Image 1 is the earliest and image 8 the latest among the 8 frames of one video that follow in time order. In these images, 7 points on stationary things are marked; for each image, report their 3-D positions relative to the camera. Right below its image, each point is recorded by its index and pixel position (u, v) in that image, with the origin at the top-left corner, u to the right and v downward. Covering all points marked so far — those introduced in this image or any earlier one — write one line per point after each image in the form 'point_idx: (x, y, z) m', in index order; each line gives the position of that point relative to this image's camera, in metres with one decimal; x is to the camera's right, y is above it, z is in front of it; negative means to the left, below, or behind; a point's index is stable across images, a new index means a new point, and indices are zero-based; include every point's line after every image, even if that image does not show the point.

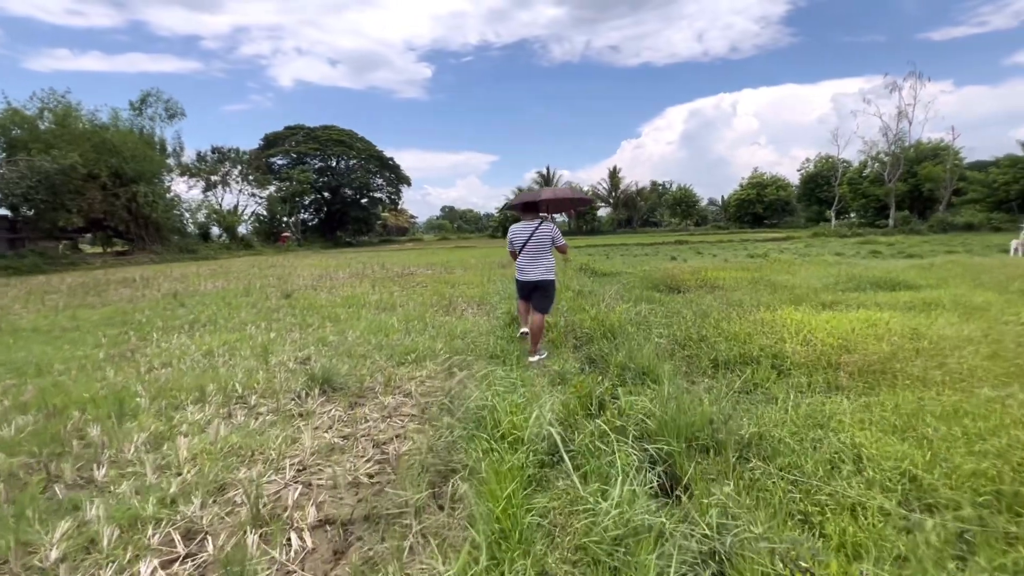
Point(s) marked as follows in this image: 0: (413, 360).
0: (-1.1, -0.8, +5.2) m
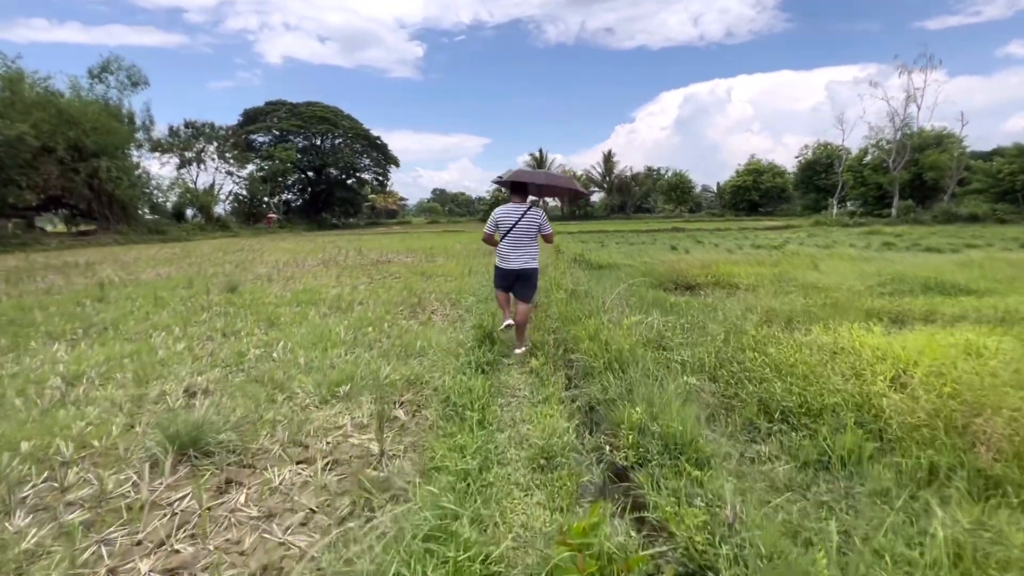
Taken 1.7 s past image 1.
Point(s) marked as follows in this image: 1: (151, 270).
0: (-1.3, -0.9, +3.8) m
1: (-9.8, +0.5, +12.8) m
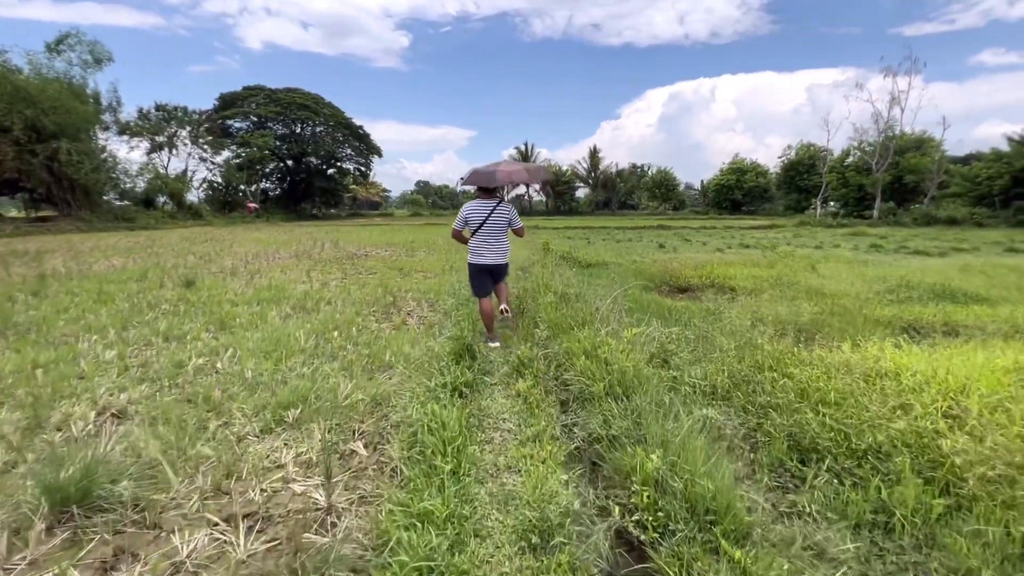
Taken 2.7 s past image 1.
0: (-1.5, -0.9, +3.1) m
1: (-10.2, +0.7, +11.8) m
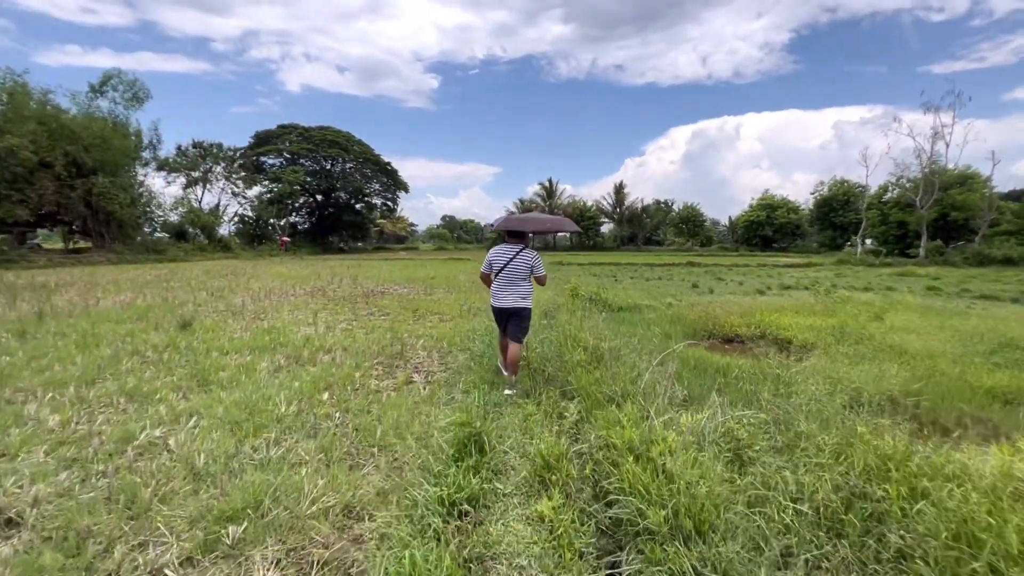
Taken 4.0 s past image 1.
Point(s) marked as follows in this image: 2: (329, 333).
0: (-1.4, -1.3, +2.3) m
1: (-9.7, -0.2, +11.5) m
2: (-2.9, -0.7, +7.4) m
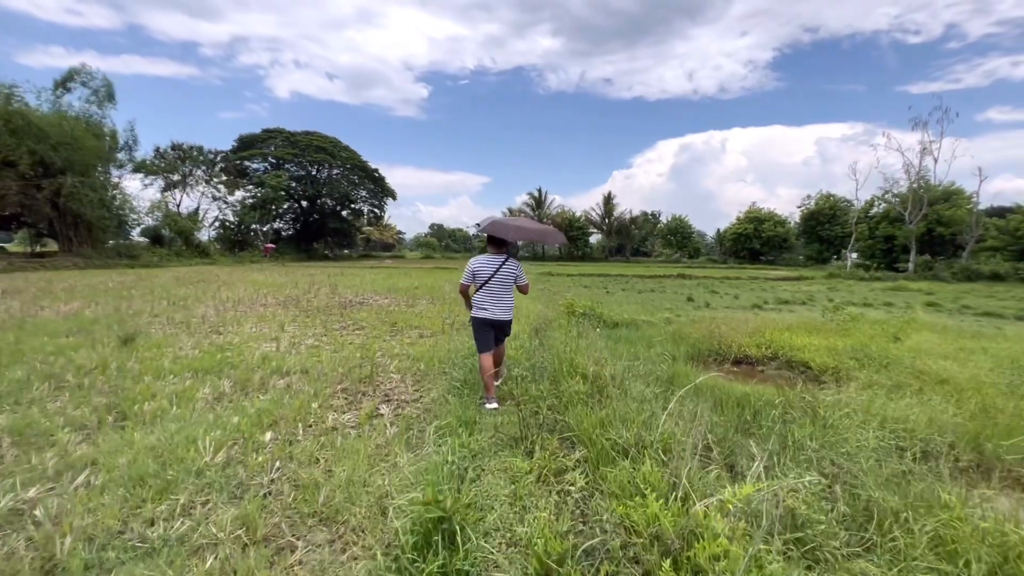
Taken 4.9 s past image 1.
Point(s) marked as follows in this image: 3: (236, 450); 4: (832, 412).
0: (-1.4, -1.3, +1.4) m
1: (-10.0, -0.4, +10.4) m
2: (-3.1, -0.9, +6.5) m
3: (-2.0, -1.2, +3.4) m
4: (+2.5, -1.0, +3.7) m
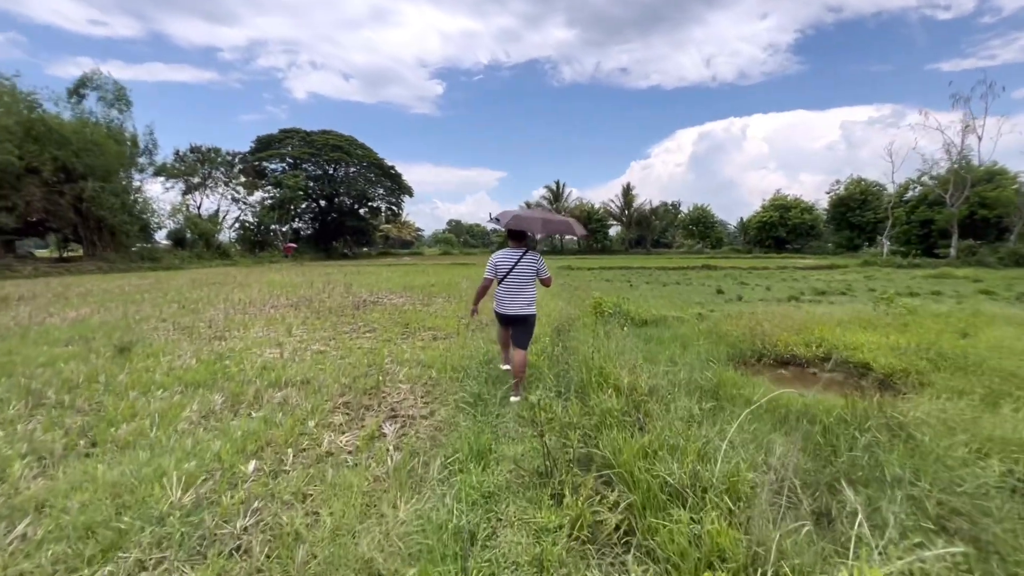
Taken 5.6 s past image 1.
0: (-1.4, -1.4, +0.9) m
1: (-9.6, -0.5, +10.2) m
2: (-2.8, -0.9, +6.1) m
3: (-1.8, -1.2, +2.9) m
4: (+2.6, -1.0, +3.0) m
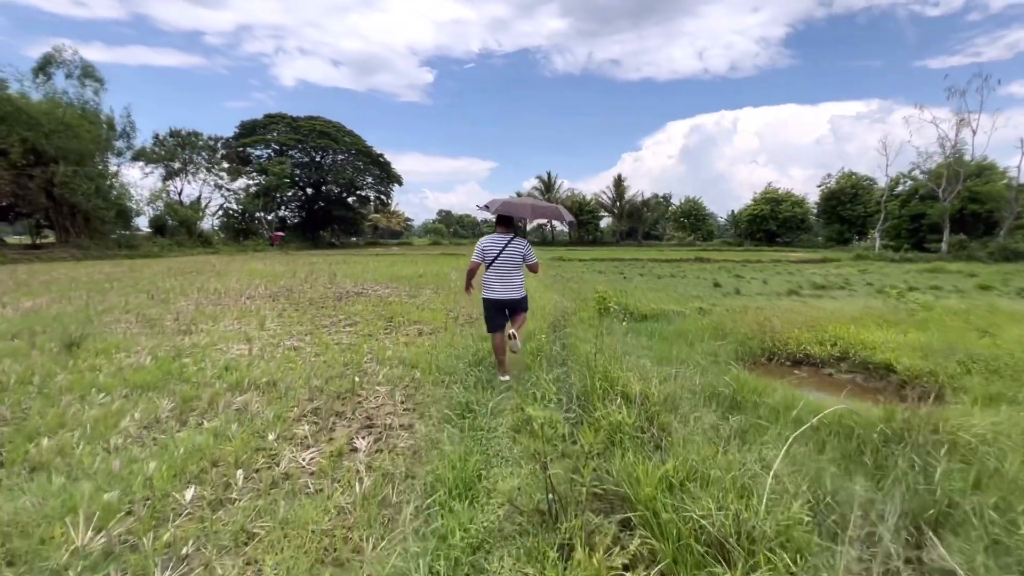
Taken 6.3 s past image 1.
0: (-1.4, -1.4, +0.4) m
1: (-9.7, -0.2, +9.5) m
2: (-2.9, -0.8, +5.5) m
3: (-1.9, -1.2, +2.3) m
4: (+2.6, -0.9, +2.5) m
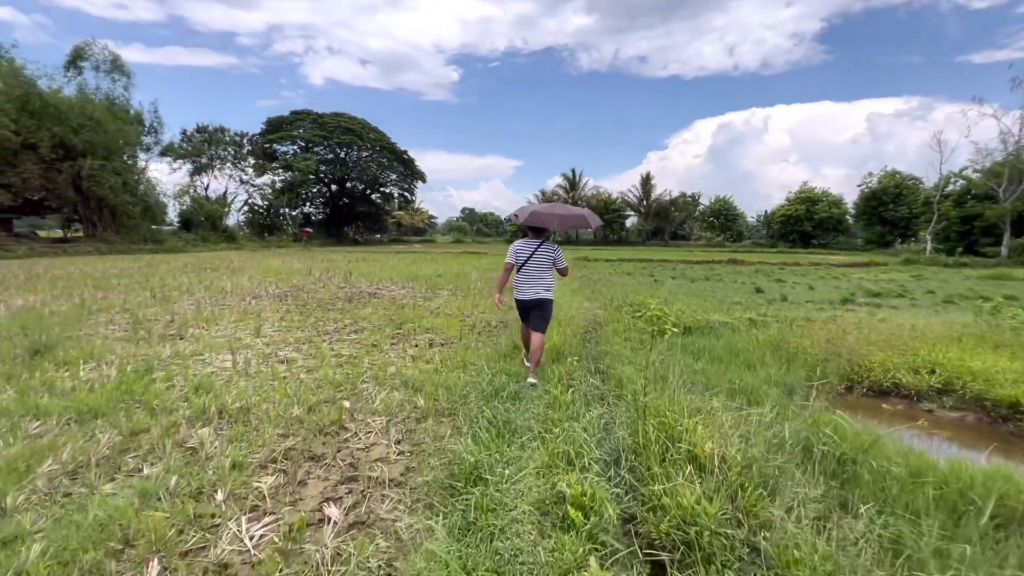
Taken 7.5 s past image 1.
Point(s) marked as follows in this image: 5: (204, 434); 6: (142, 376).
0: (-1.4, -1.5, -0.5) m
1: (-9.3, -0.2, +9.0) m
2: (-2.7, -0.8, +4.7) m
3: (-1.8, -1.2, +1.5) m
4: (+2.7, -1.1, +1.5) m
5: (-2.1, -1.0, +3.3) m
6: (-3.5, -0.8, +4.5) m
